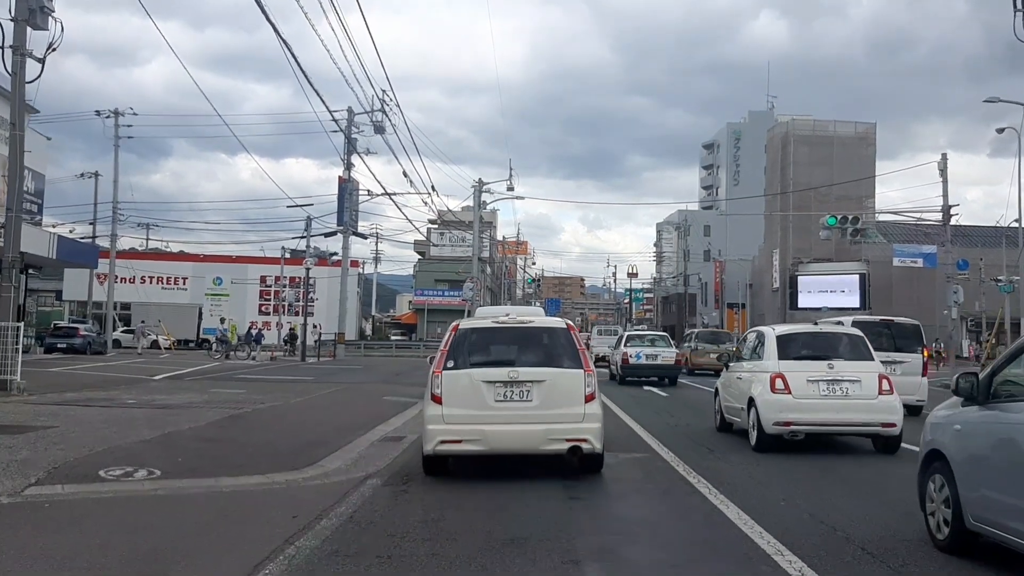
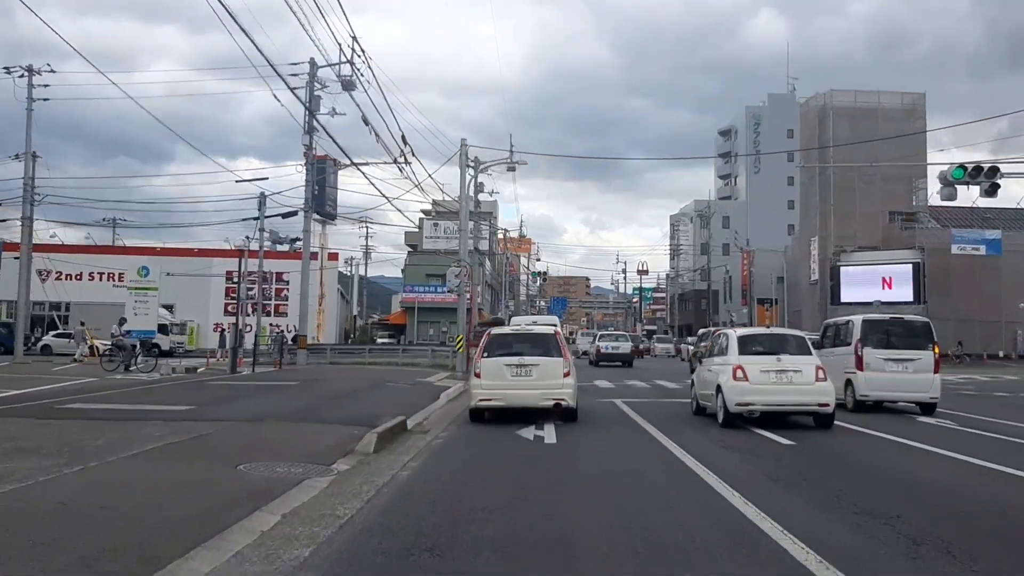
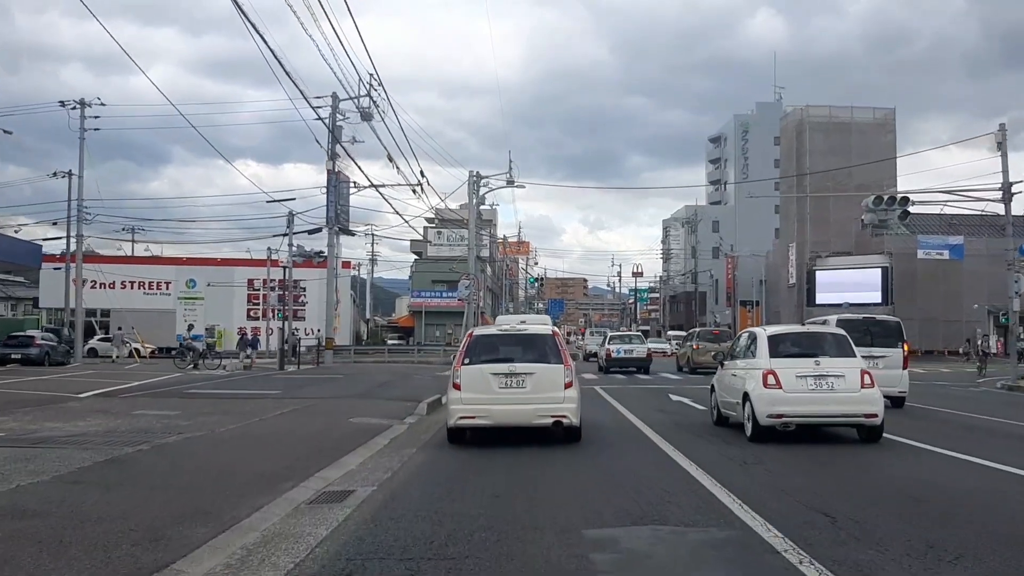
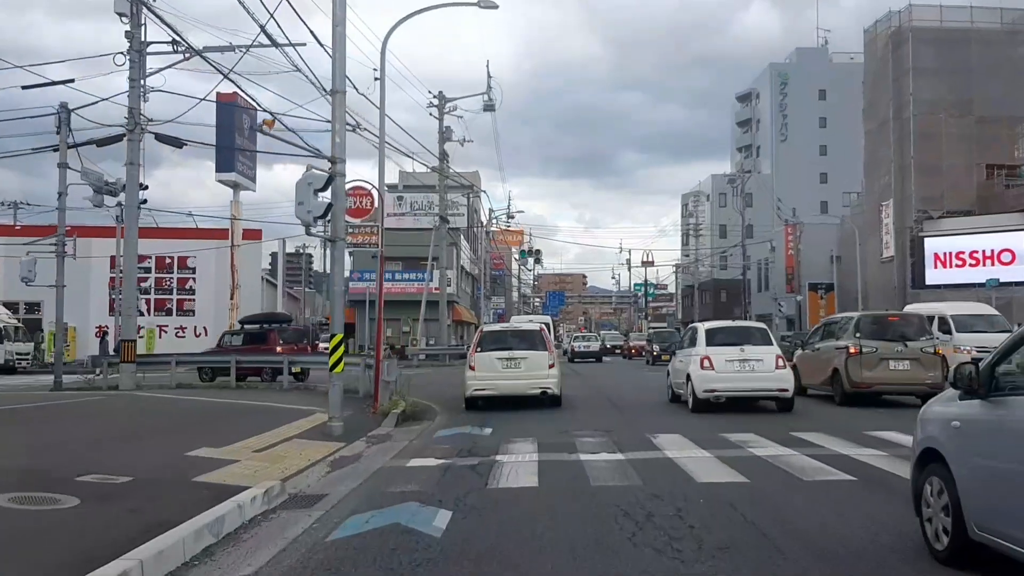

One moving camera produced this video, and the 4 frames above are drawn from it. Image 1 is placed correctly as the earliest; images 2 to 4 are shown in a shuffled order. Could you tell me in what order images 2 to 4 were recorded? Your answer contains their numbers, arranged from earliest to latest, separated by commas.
3, 2, 4
